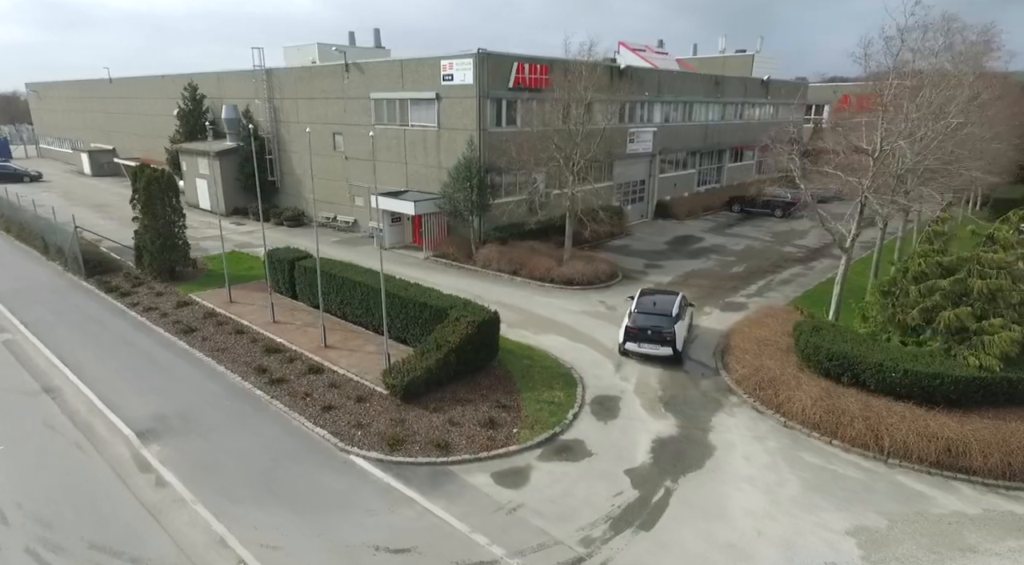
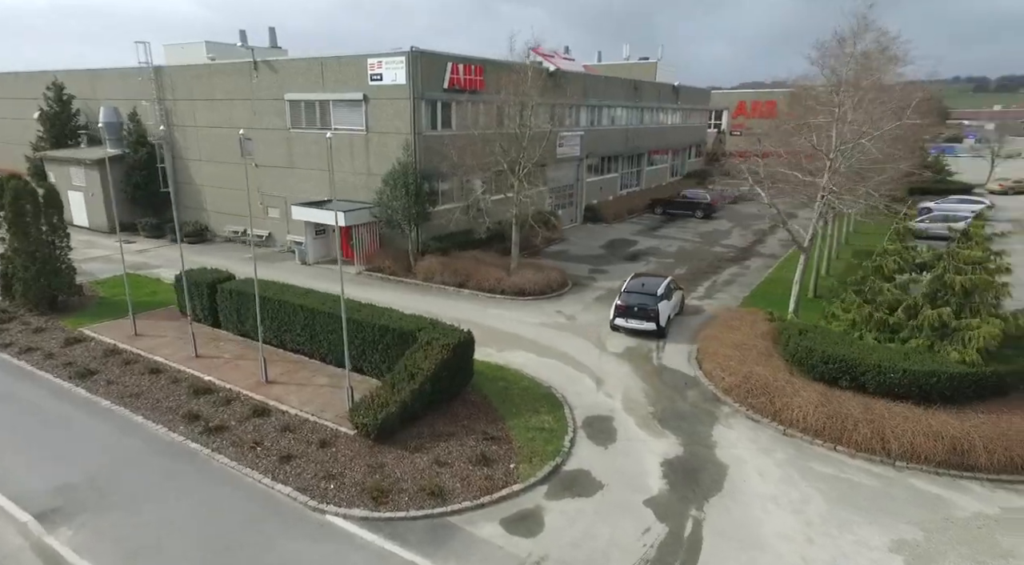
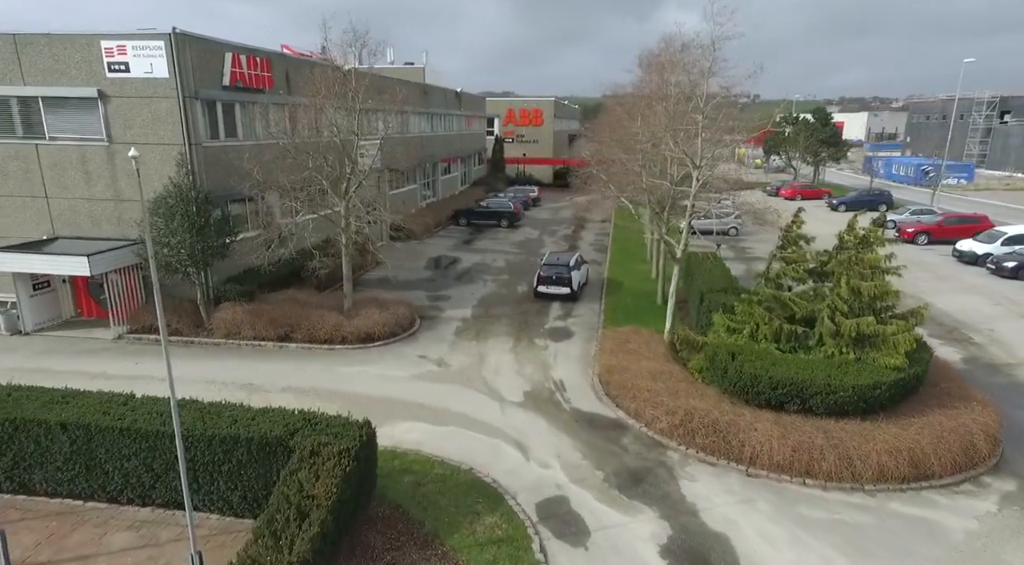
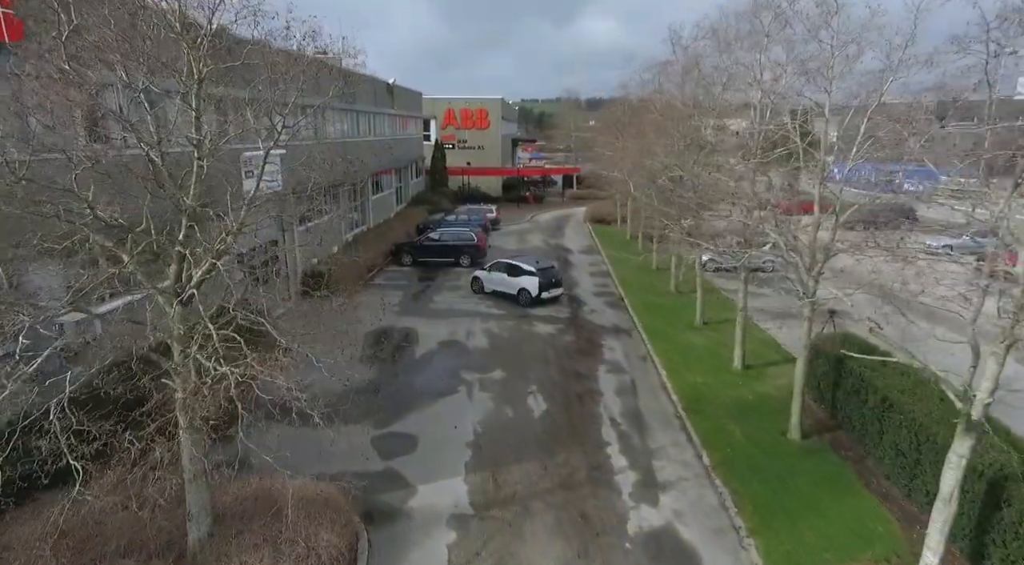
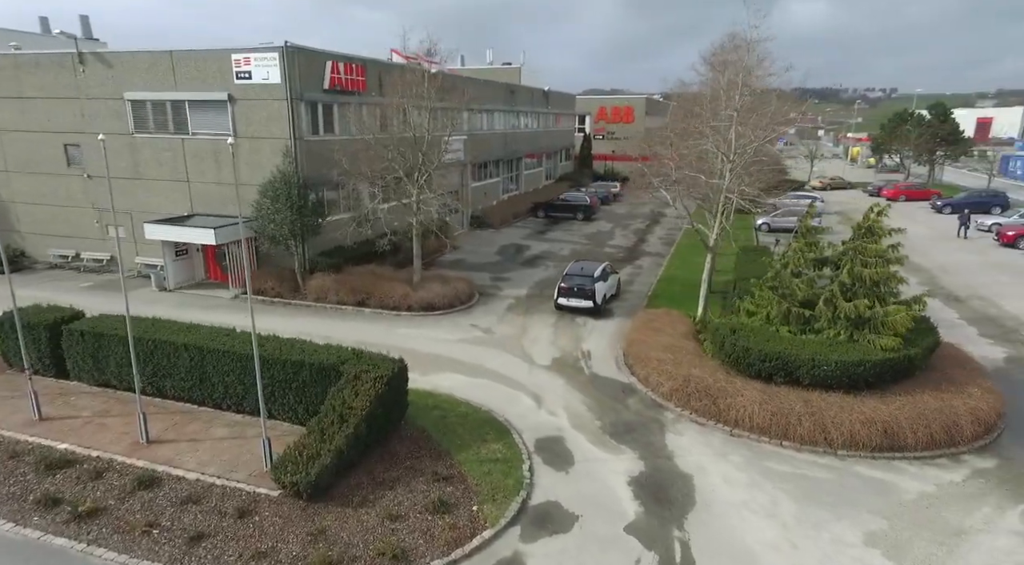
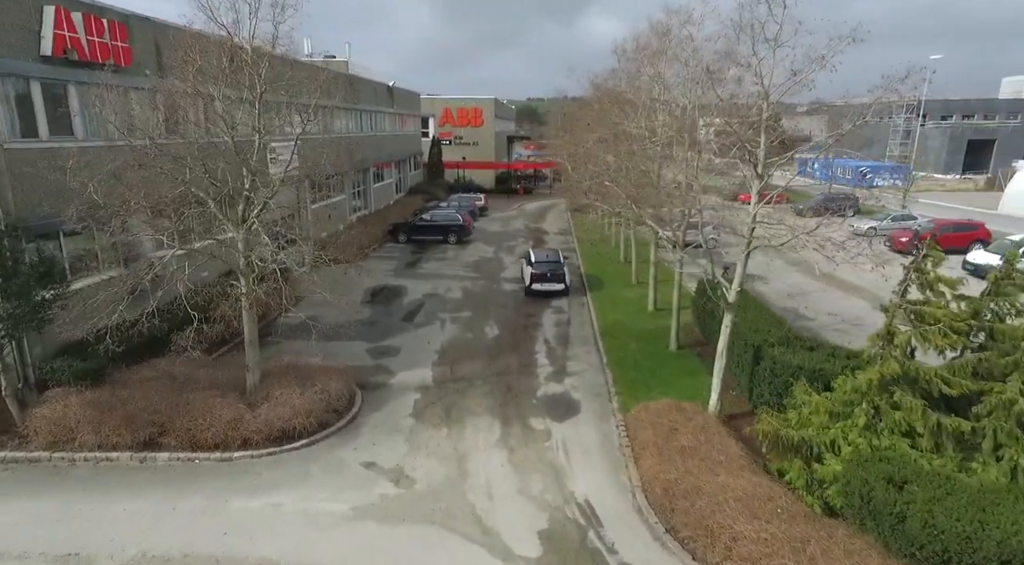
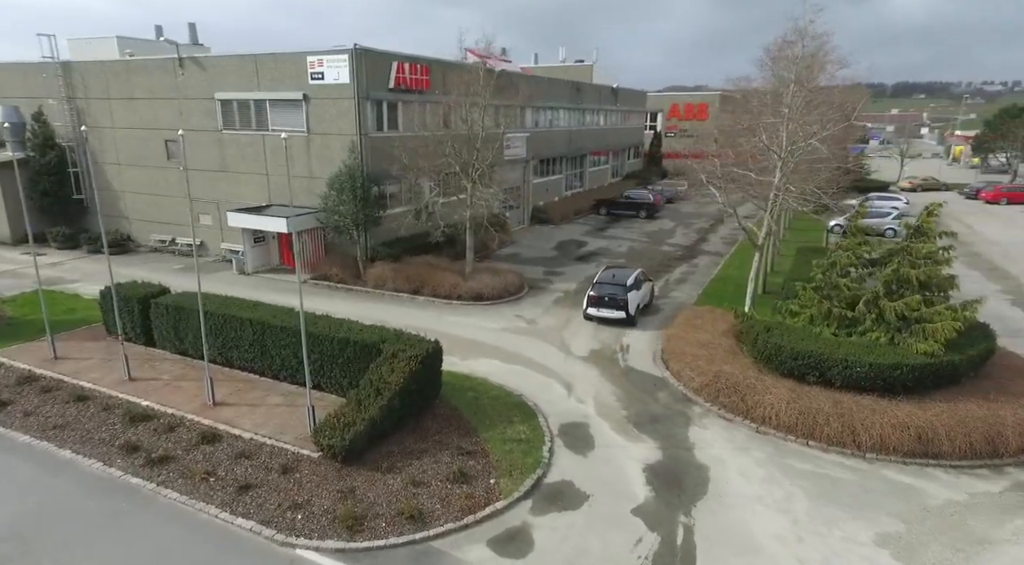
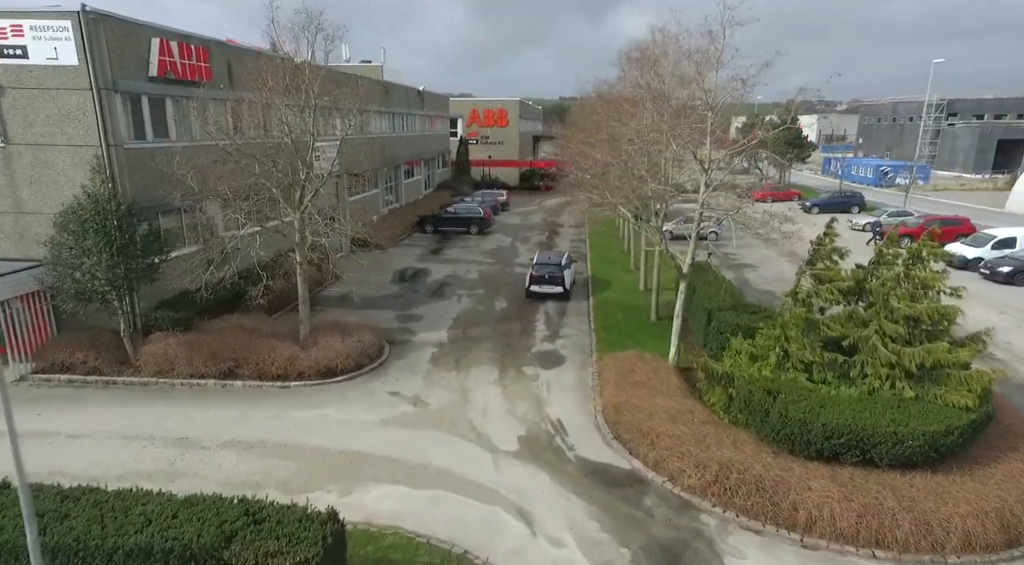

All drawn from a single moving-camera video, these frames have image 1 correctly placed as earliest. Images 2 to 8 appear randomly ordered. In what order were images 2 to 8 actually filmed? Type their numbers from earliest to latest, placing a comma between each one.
2, 7, 5, 3, 8, 6, 4
